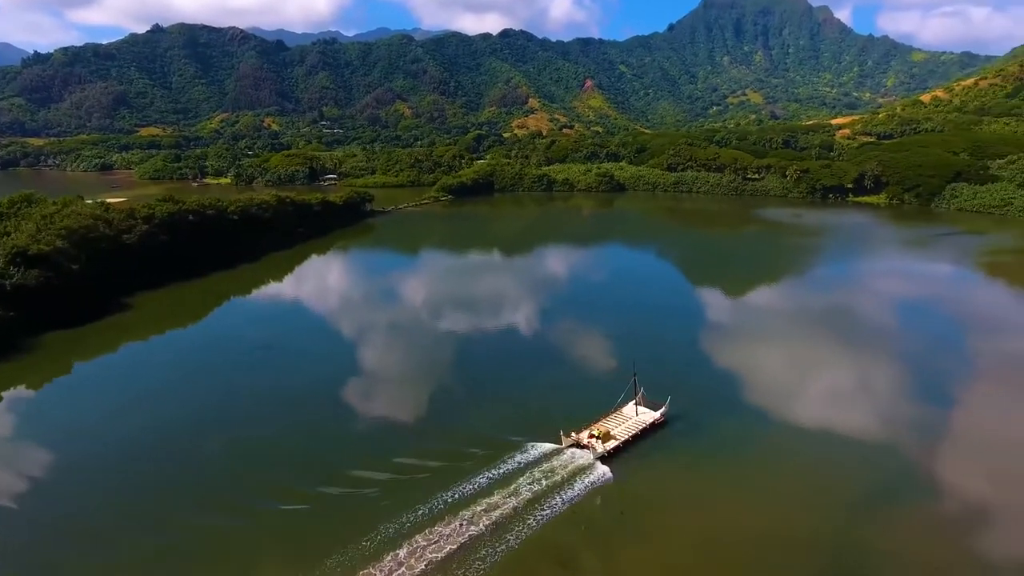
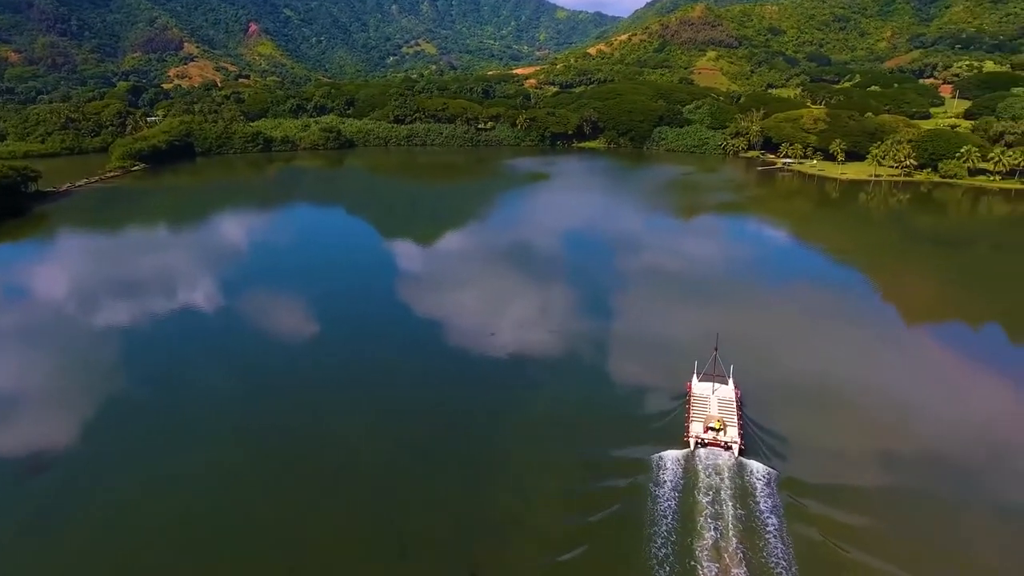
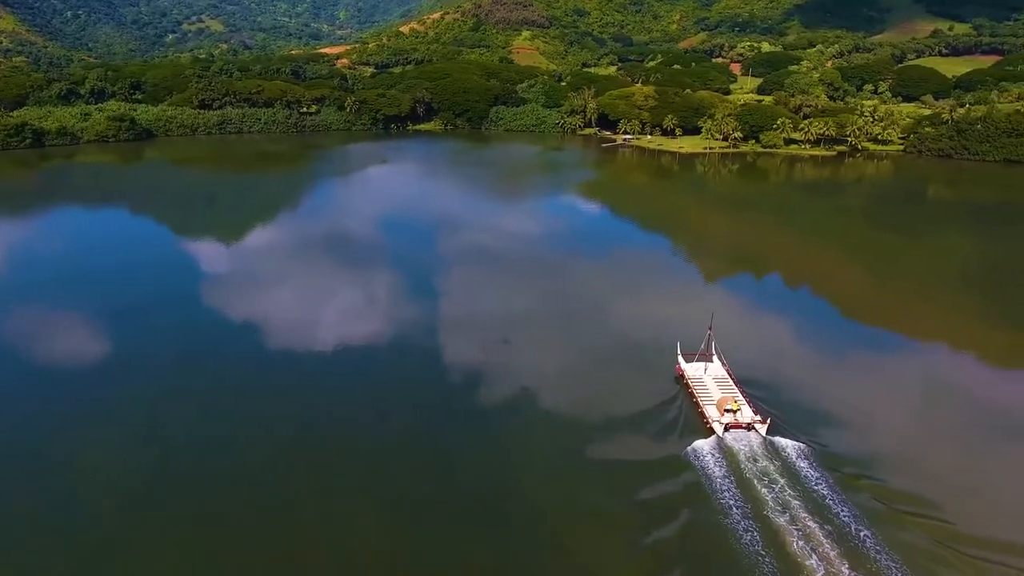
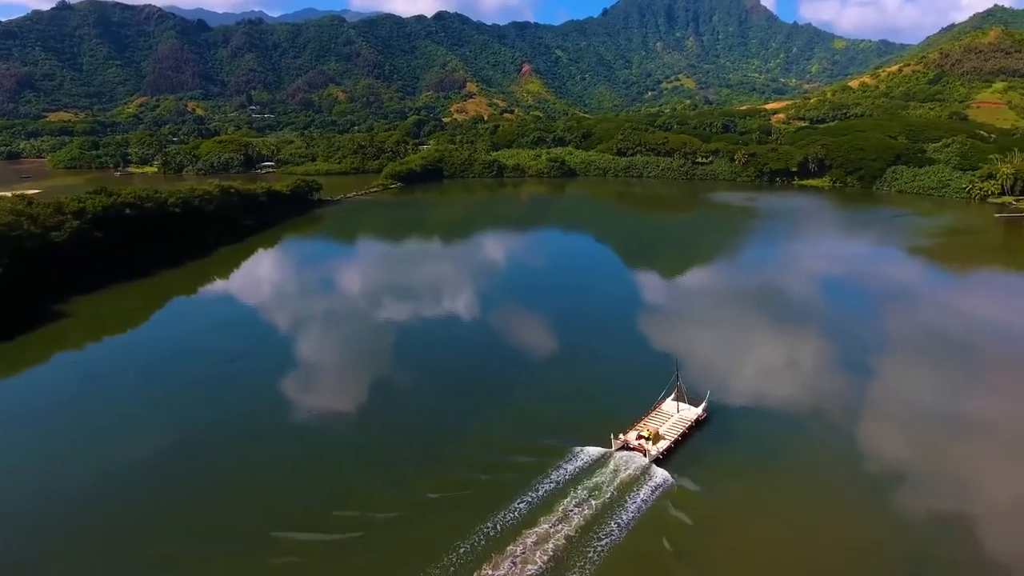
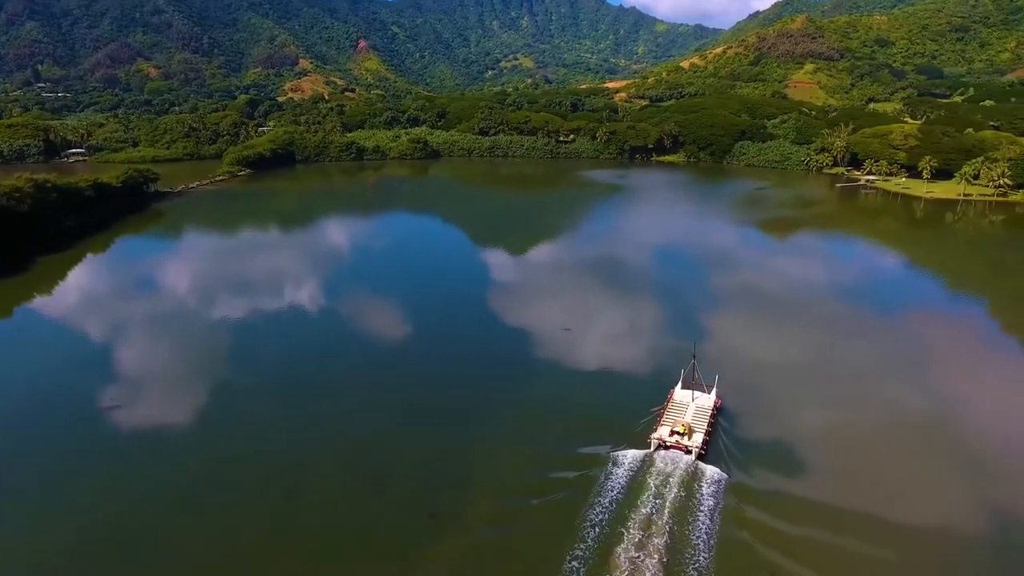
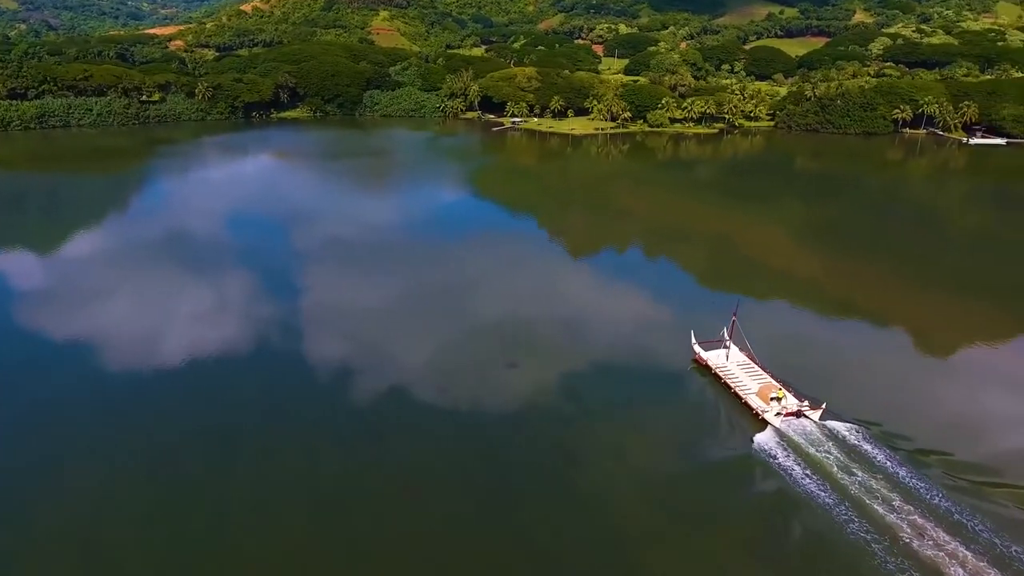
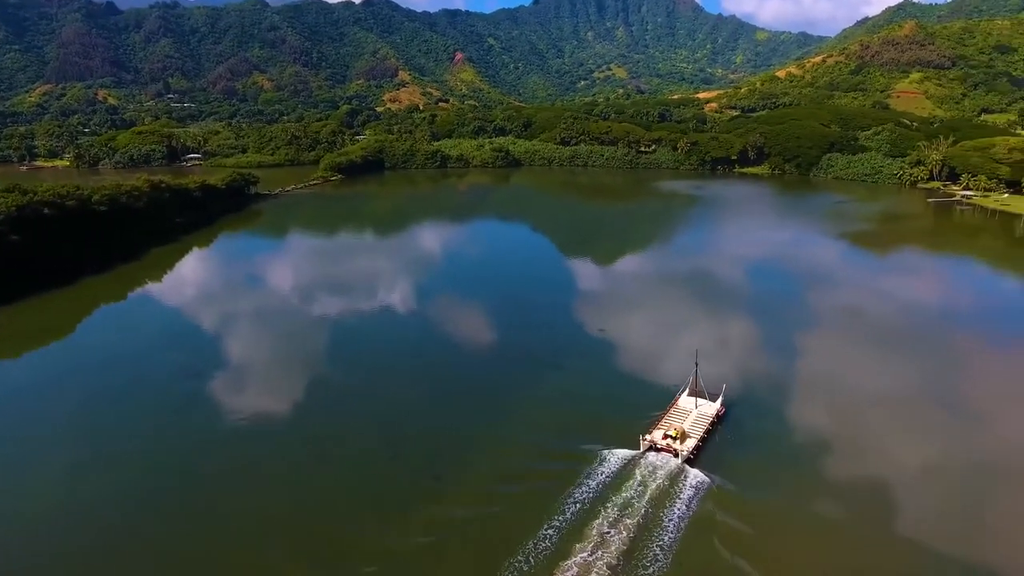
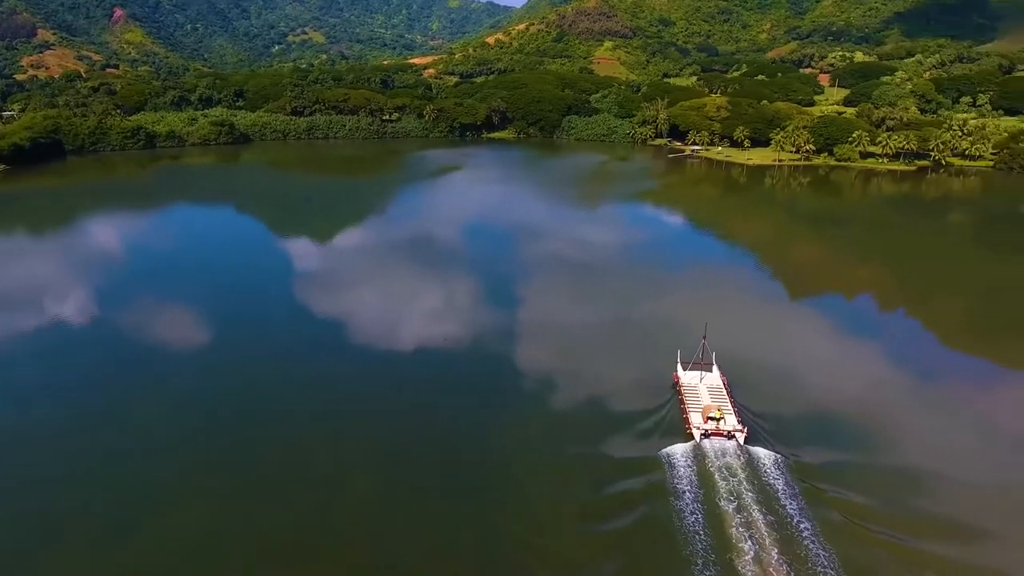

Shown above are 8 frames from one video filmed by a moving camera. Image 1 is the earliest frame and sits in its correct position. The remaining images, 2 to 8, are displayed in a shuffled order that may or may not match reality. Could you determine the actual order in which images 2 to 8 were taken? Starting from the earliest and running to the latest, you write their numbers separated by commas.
4, 7, 5, 2, 8, 3, 6
